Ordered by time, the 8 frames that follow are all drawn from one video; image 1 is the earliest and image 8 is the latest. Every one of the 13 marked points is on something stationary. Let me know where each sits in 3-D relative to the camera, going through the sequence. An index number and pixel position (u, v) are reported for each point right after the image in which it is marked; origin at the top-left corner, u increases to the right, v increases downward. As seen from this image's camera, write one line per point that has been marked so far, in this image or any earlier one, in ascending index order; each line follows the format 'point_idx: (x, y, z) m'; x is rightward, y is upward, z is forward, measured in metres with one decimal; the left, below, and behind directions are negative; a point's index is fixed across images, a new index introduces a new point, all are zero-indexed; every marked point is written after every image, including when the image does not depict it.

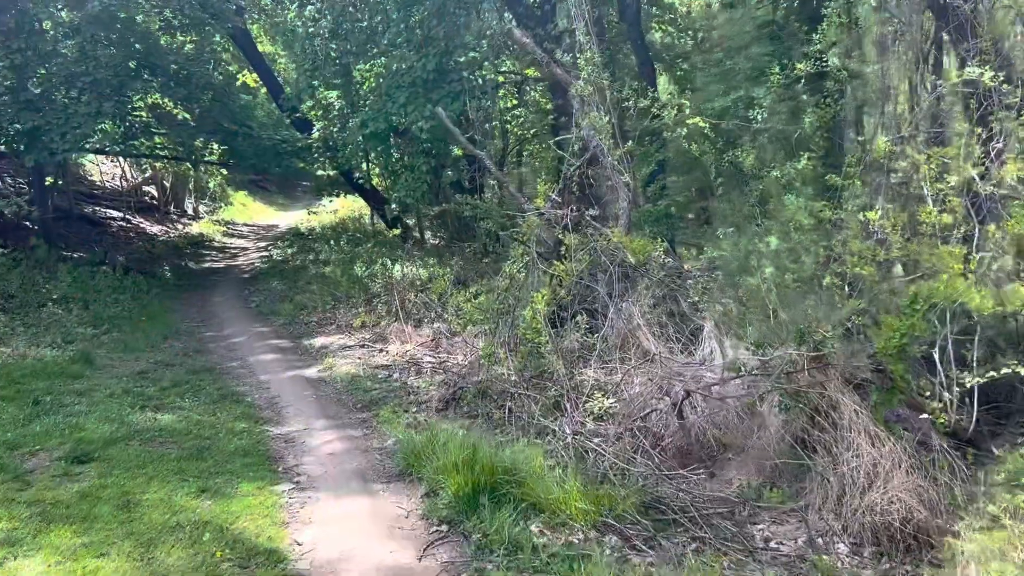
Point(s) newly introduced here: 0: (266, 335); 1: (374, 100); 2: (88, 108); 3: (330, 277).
0: (-3.3, -0.6, +11.1) m
1: (-2.4, +3.2, +14.3) m
2: (-8.0, +3.4, +15.6) m
3: (-3.3, +0.2, +15.2) m
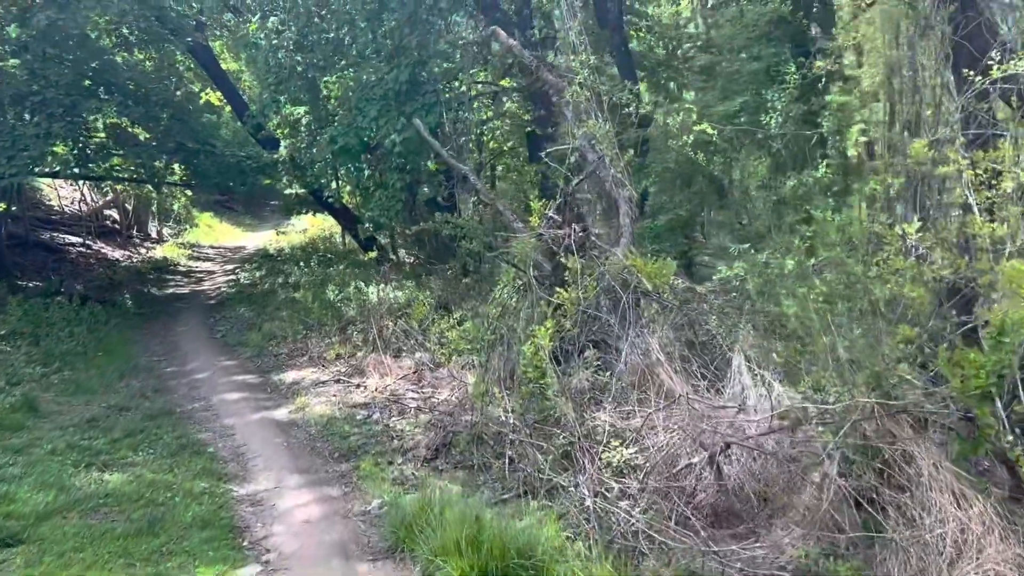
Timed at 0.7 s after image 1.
0: (-3.5, -1.0, +10.3) m
1: (-2.7, +2.8, +13.5) m
2: (-8.4, +2.8, +14.7) m
3: (-3.6, -0.2, +14.4) m
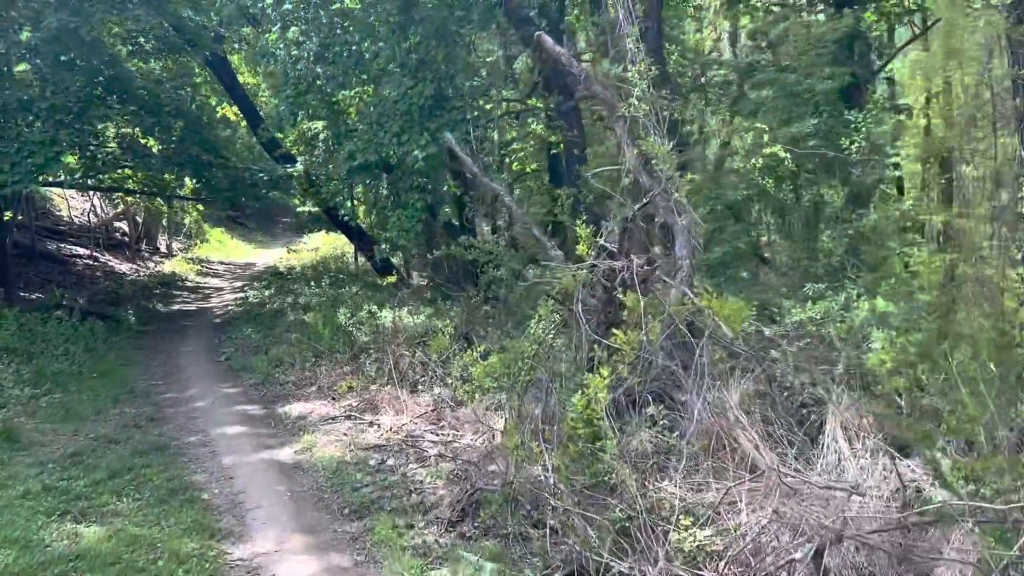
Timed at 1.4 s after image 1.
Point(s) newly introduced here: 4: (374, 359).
0: (-3.2, -1.3, +9.5) m
1: (-2.3, +2.5, +12.9) m
2: (-8.0, +2.6, +14.1) m
3: (-3.3, -0.6, +13.6) m
4: (-1.6, -0.8, +9.7) m
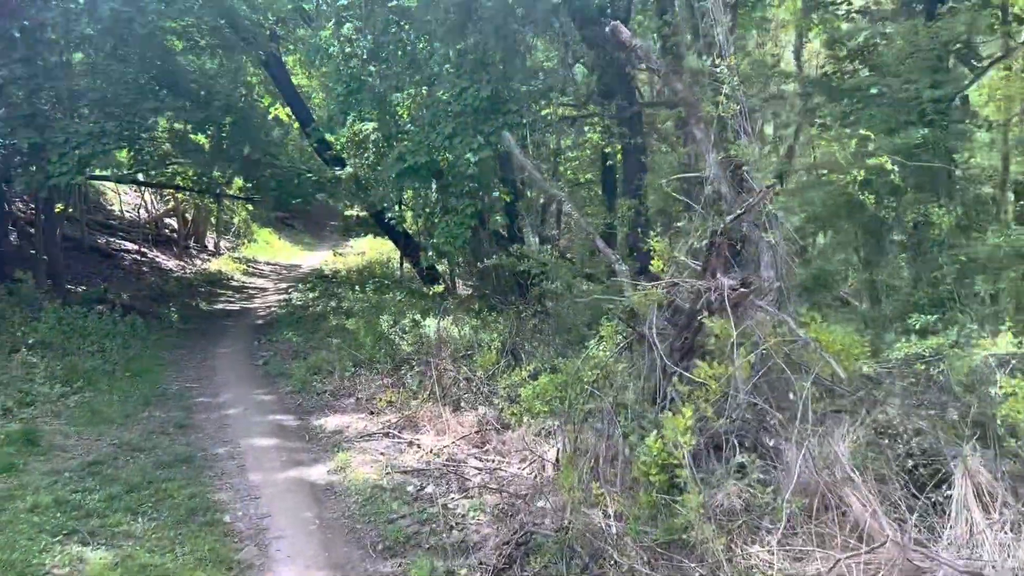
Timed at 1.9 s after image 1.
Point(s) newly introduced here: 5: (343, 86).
0: (-2.6, -1.3, +9.1) m
1: (-1.4, +2.3, +12.4) m
2: (-7.1, +2.7, +13.9) m
3: (-2.5, -0.7, +13.2) m
4: (-1.1, -0.9, +9.2) m
5: (-2.7, +3.3, +13.5) m
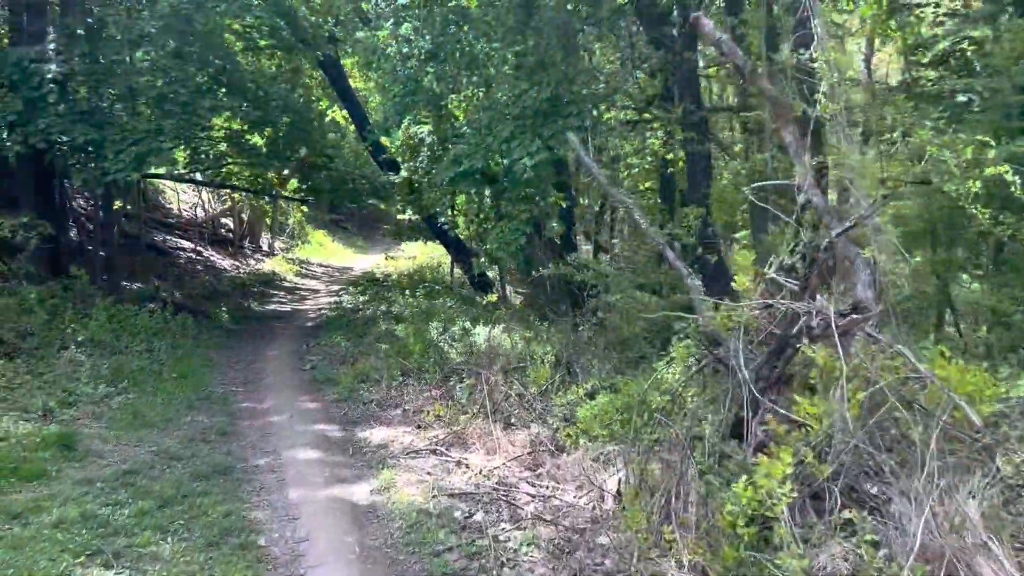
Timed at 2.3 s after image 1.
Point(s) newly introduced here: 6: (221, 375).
0: (-2.1, -1.3, +8.7) m
1: (-0.6, +2.2, +12.0) m
2: (-6.1, +2.7, +13.9) m
3: (-1.7, -0.8, +12.8) m
4: (-0.5, -1.0, +8.7) m
5: (-1.8, +3.2, +13.2) m
6: (-3.9, -1.1, +11.1) m
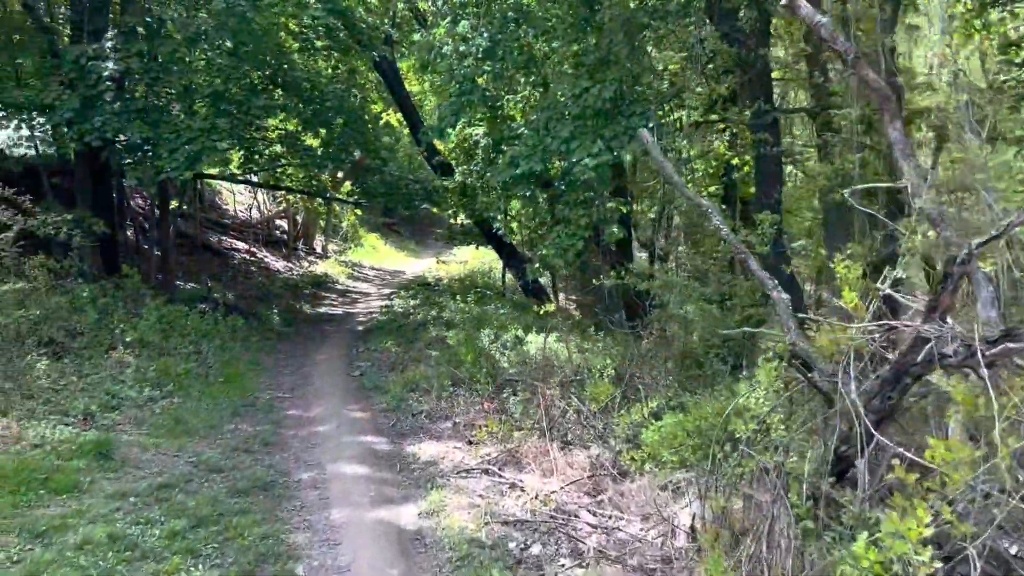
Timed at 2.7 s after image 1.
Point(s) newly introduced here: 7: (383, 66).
0: (-1.5, -1.4, +8.4) m
1: (+0.2, +2.1, +11.6) m
2: (-5.1, +2.7, +13.7) m
3: (-0.9, -0.9, +12.4) m
4: (+0.1, -1.1, +8.3) m
5: (-0.9, +3.1, +12.8) m
6: (-3.2, -1.2, +10.8) m
7: (-2.8, +5.0, +18.5) m
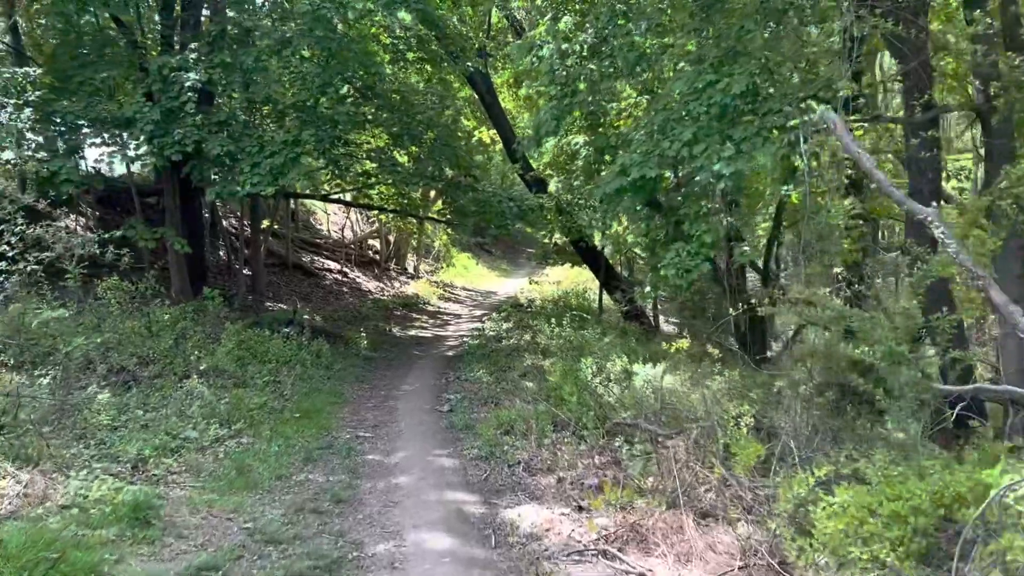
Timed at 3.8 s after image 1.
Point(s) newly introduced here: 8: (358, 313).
0: (-0.5, -1.6, +7.1) m
1: (+1.6, +1.8, +10.2) m
2: (-3.5, +2.4, +13.0) m
3: (+0.6, -1.2, +11.1) m
4: (+1.0, -1.3, +6.9) m
5: (+0.6, +2.8, +11.6) m
6: (-1.9, -1.5, +9.8) m
7: (-0.7, +4.5, +17.5) m
8: (-3.6, -0.6, +19.4) m
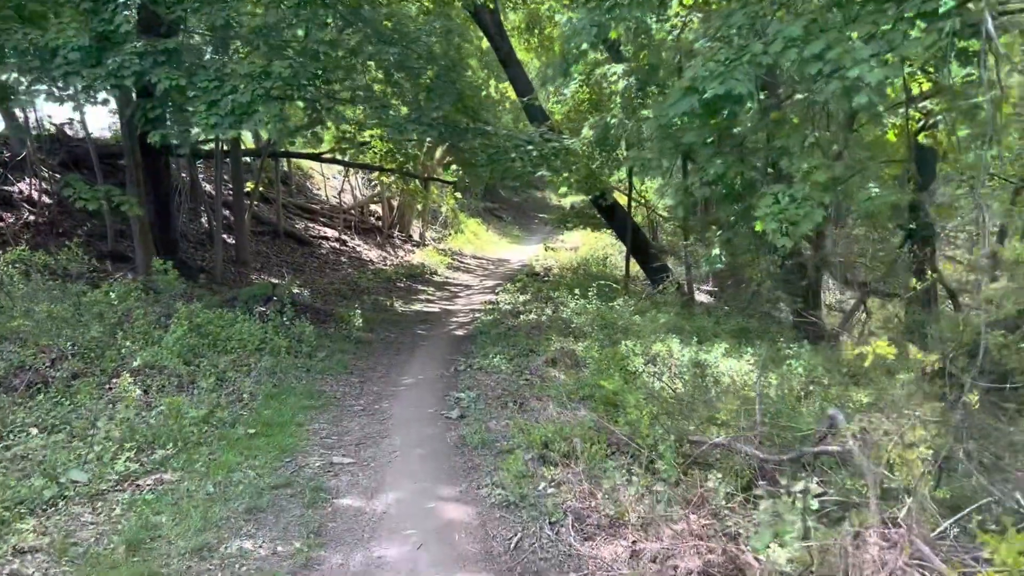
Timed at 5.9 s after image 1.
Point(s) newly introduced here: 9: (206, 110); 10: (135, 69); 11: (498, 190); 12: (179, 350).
0: (-0.3, -1.4, +4.7) m
1: (+1.8, +2.1, +7.6) m
2: (-3.3, +2.7, +10.4) m
3: (+0.8, -0.8, +8.7) m
4: (+1.3, -1.1, +4.4) m
5: (+0.9, +3.1, +9.0) m
6: (-1.6, -1.2, +7.4) m
7: (-0.5, +5.1, +14.8) m
8: (-3.3, 0.0, +17.0) m
9: (-3.7, +2.2, +10.3) m
10: (-4.6, +2.6, +10.1) m
11: (-0.3, +1.7, +14.1) m
12: (-3.3, -0.6, +8.4) m
